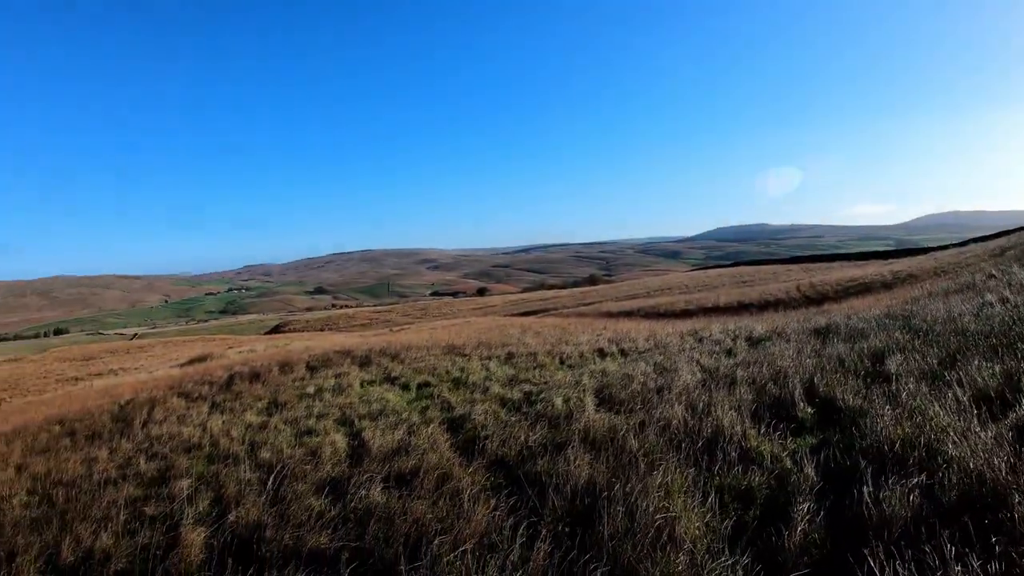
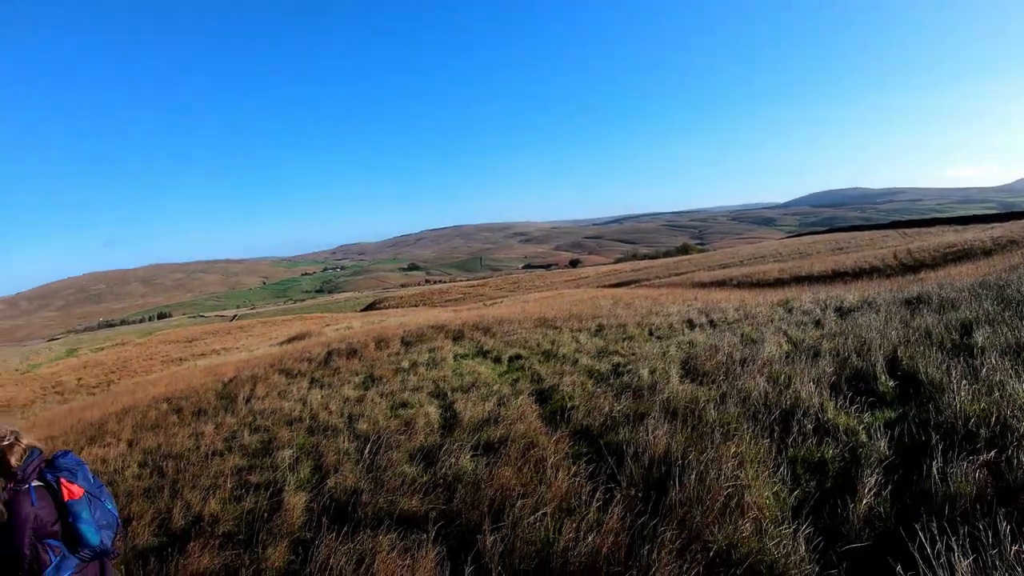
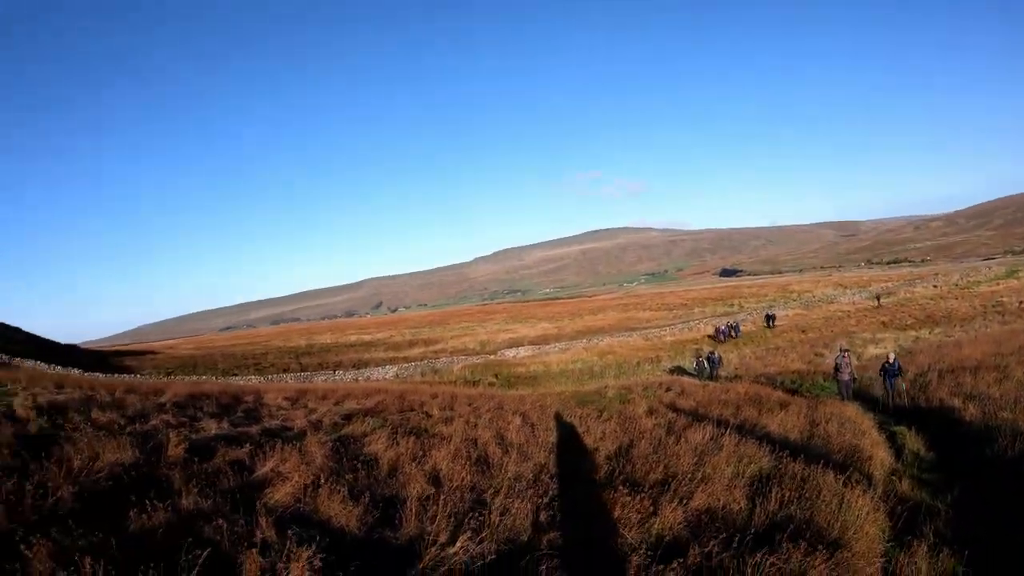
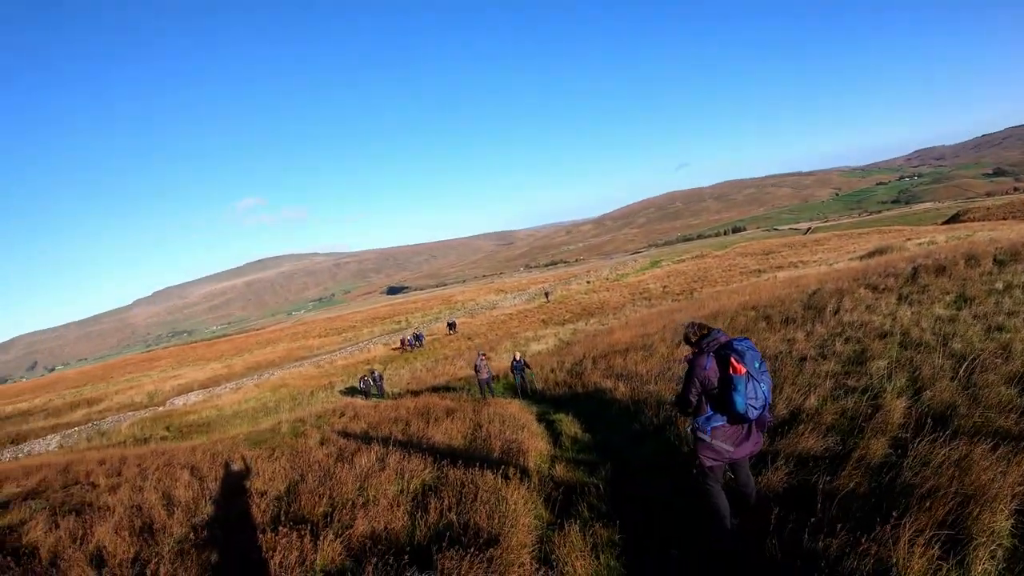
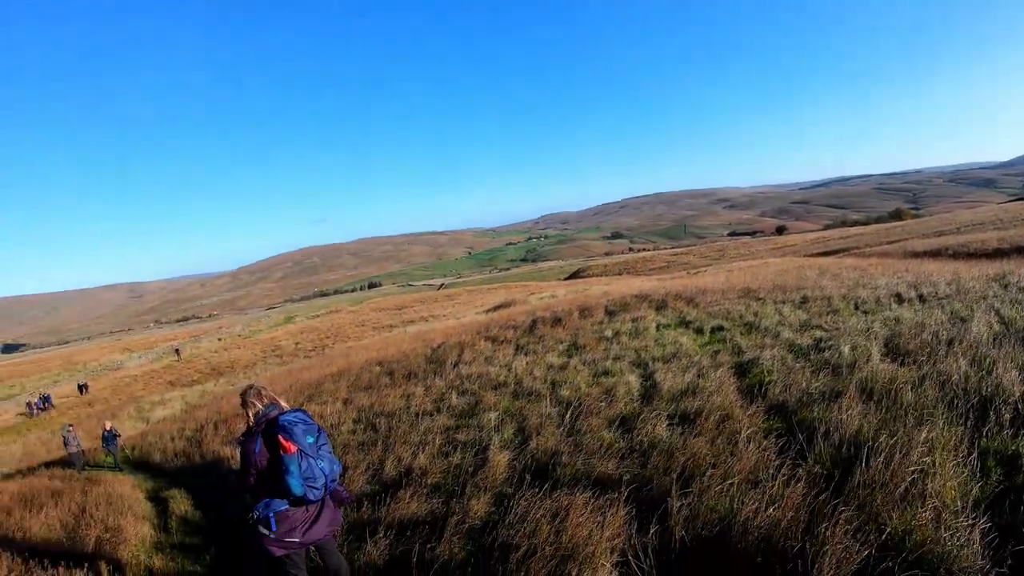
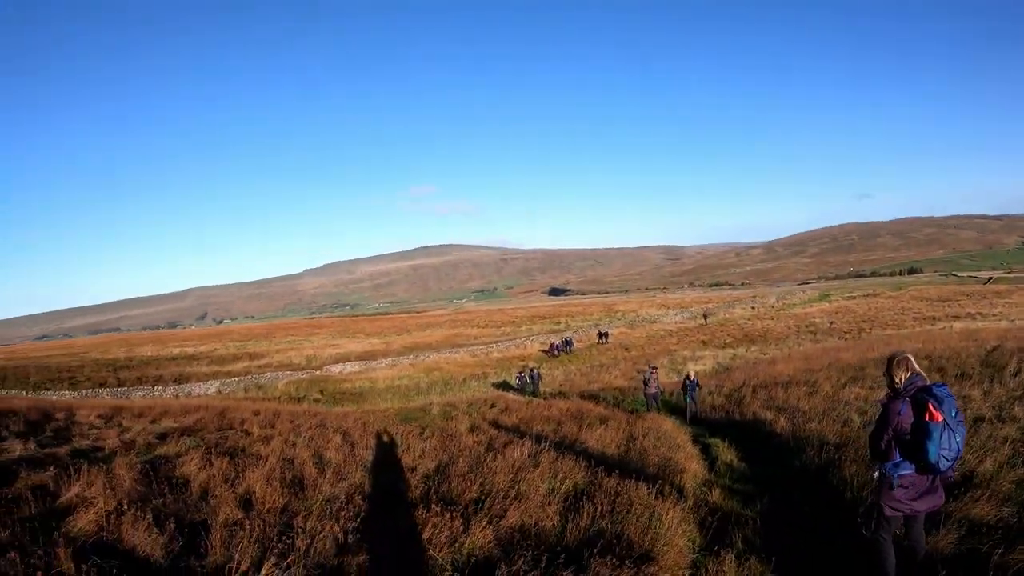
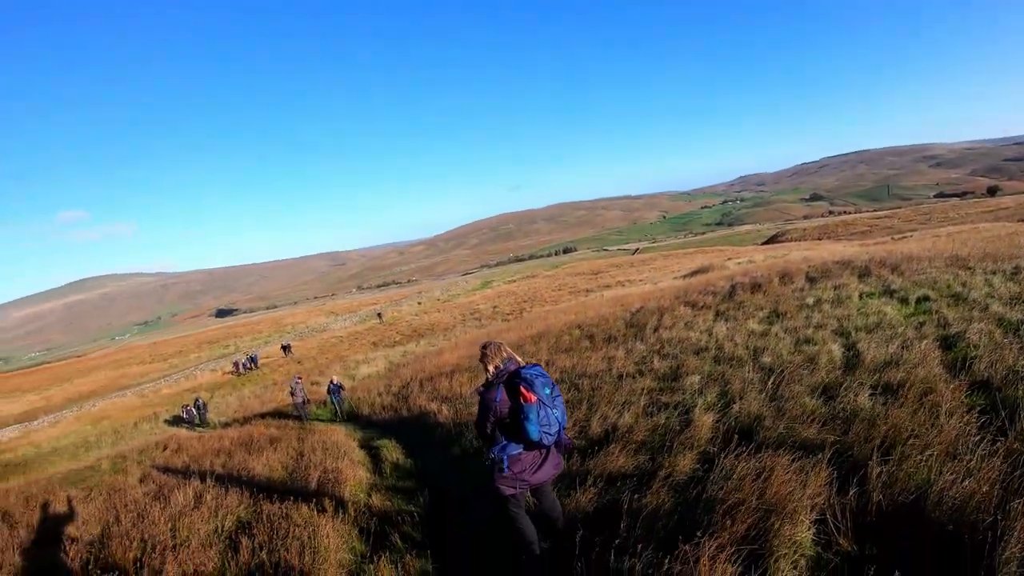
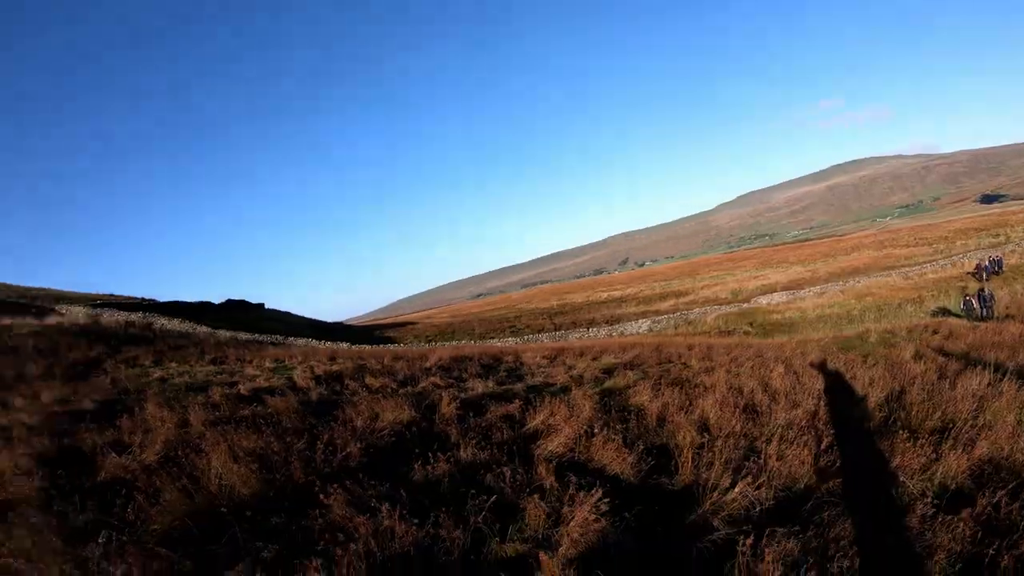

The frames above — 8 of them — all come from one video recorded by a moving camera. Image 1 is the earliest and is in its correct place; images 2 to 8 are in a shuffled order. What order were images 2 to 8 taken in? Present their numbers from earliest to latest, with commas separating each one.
2, 5, 7, 4, 6, 3, 8
